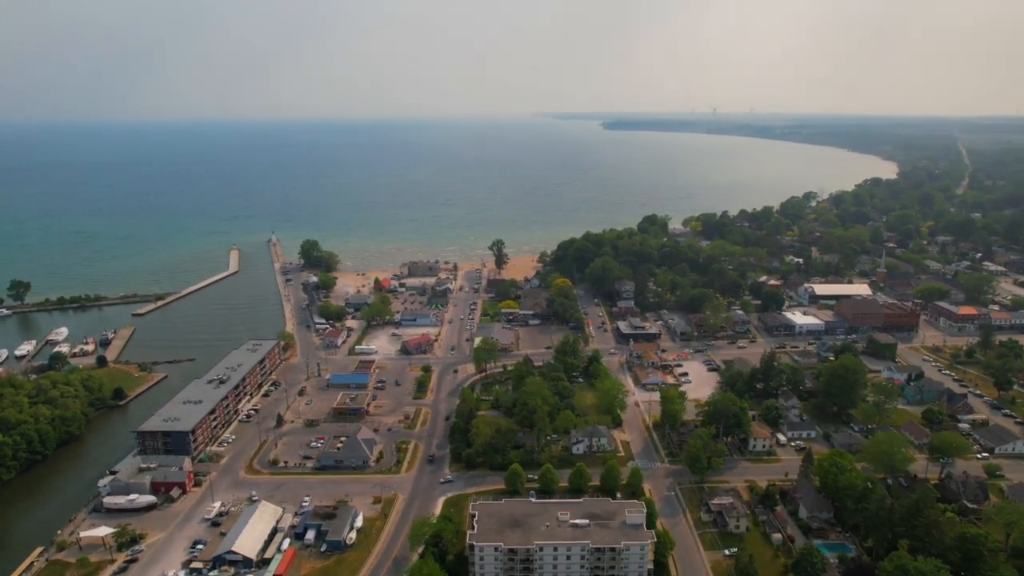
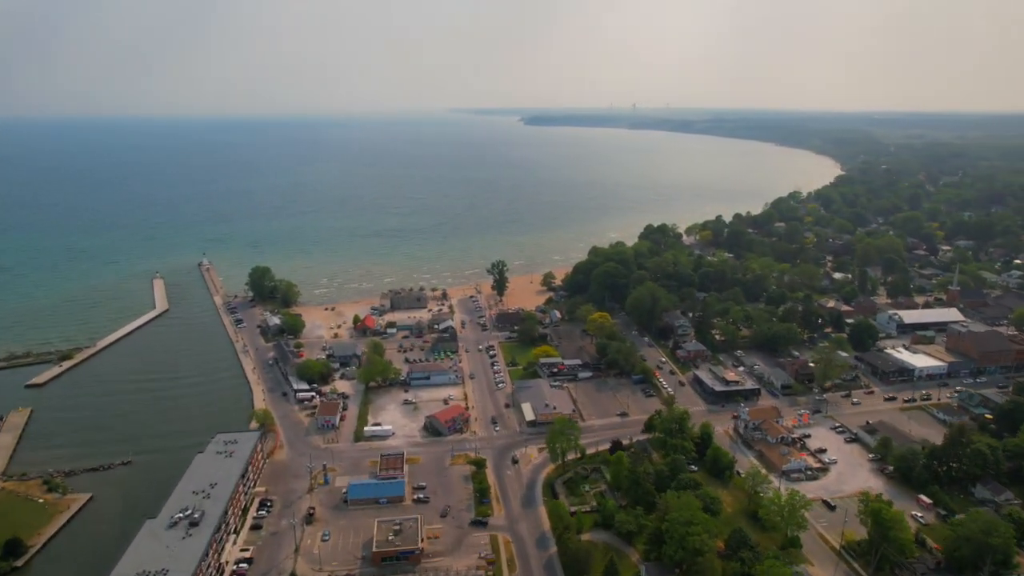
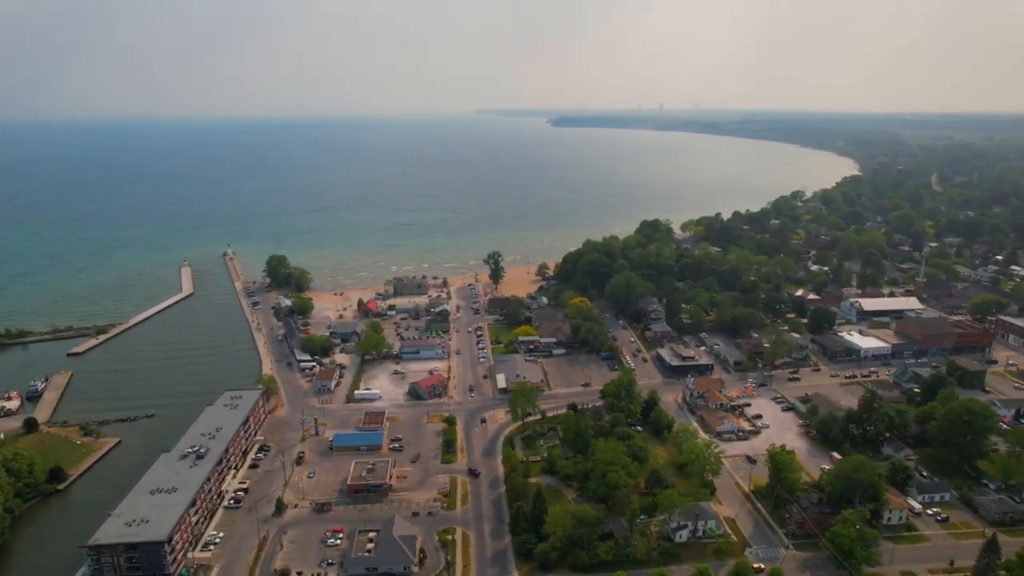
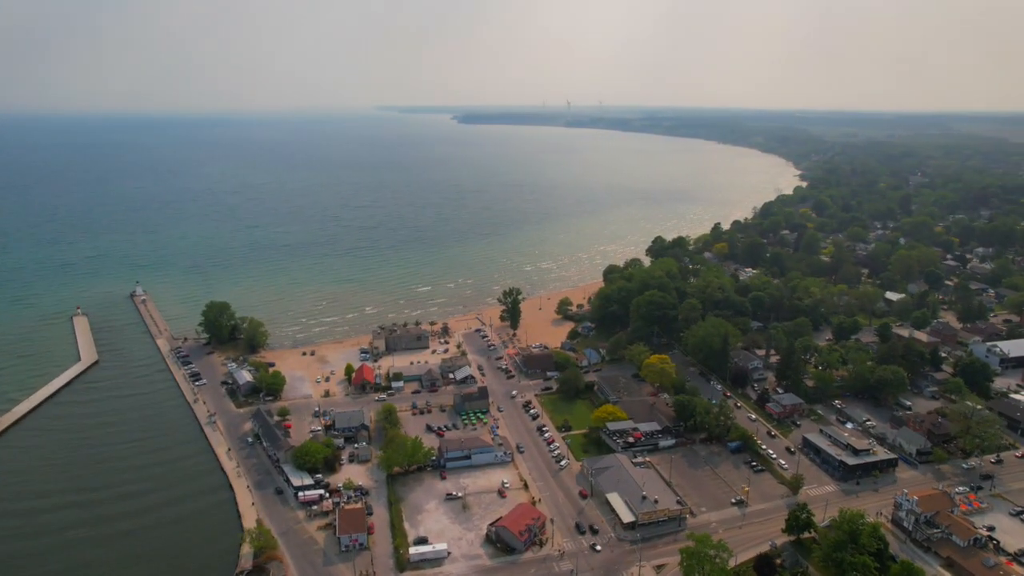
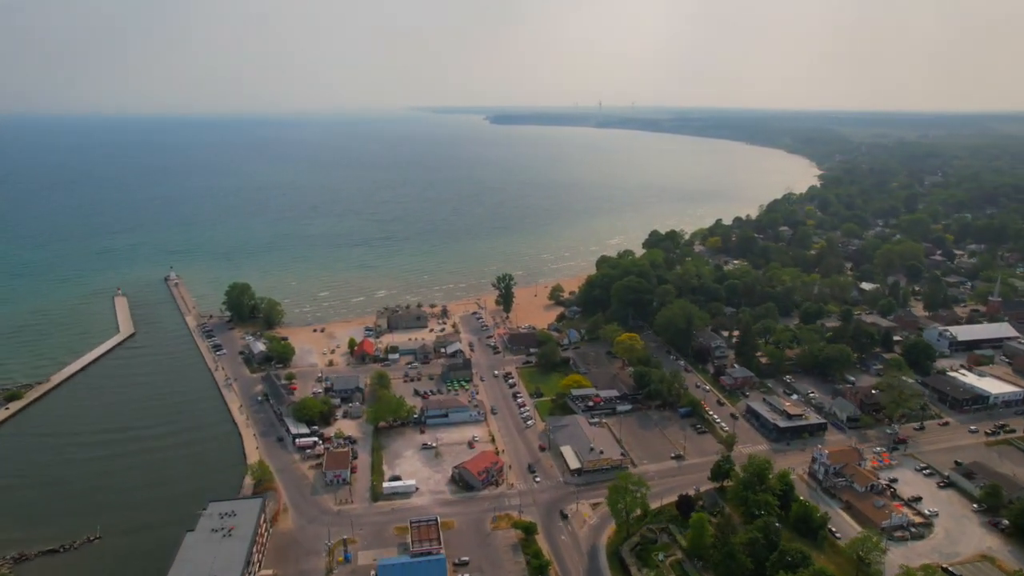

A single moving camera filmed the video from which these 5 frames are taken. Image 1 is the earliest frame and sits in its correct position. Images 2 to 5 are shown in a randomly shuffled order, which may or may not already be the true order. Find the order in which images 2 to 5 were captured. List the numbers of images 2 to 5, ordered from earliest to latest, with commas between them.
3, 2, 5, 4
